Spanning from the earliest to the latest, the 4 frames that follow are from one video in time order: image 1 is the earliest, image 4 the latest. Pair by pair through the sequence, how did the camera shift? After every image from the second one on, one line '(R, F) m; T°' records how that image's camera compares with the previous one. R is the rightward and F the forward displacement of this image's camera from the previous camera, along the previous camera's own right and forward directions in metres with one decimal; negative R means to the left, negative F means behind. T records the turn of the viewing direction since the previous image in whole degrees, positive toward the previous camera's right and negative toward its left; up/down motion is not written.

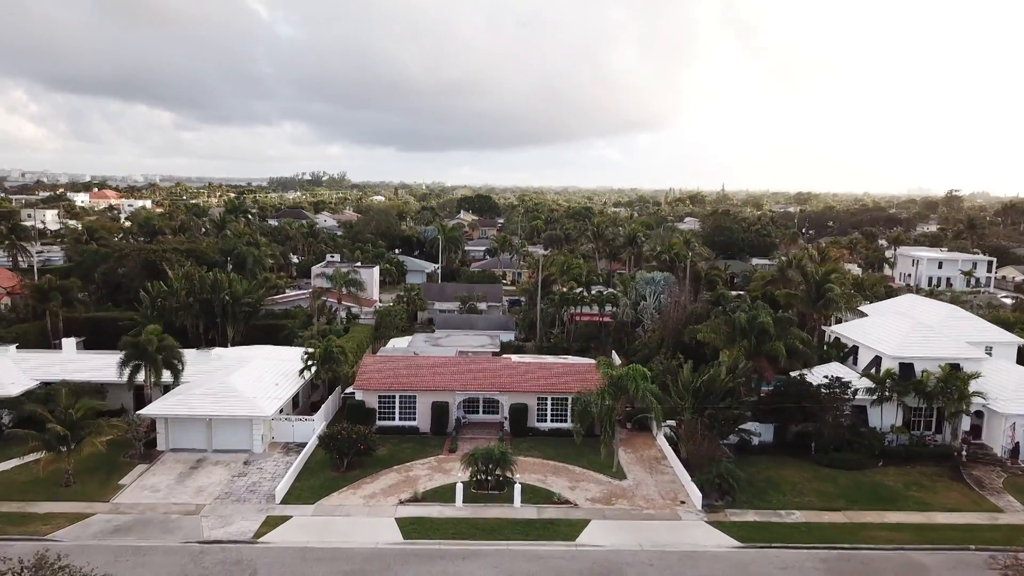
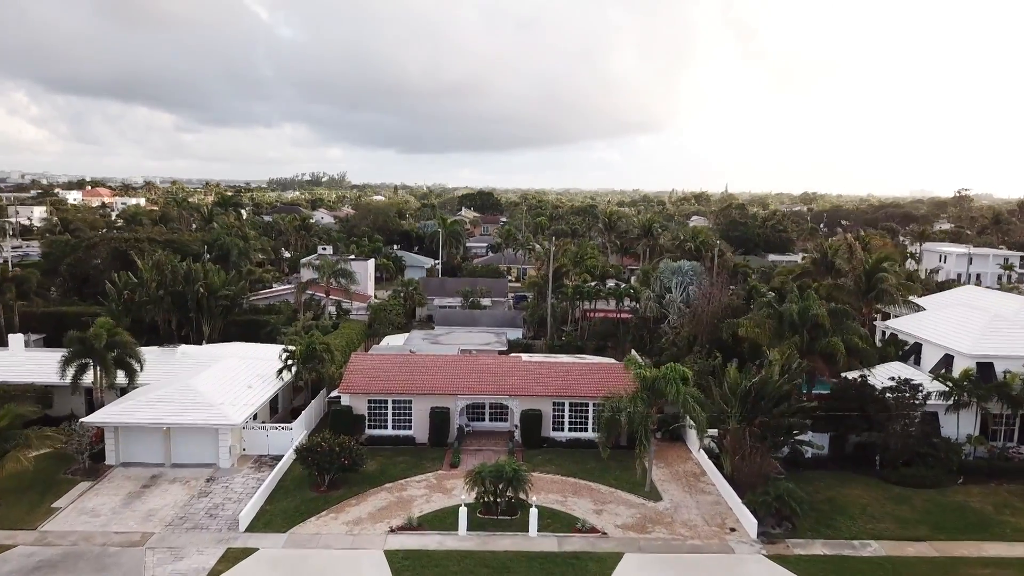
(-0.5, +5.1) m; 0°
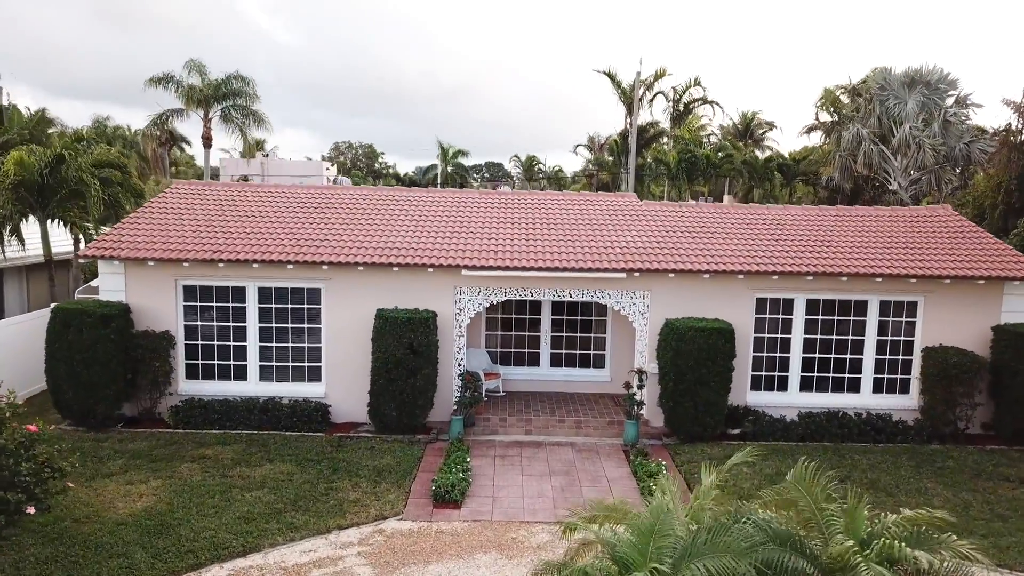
(-1.7, +21.4) m; 0°
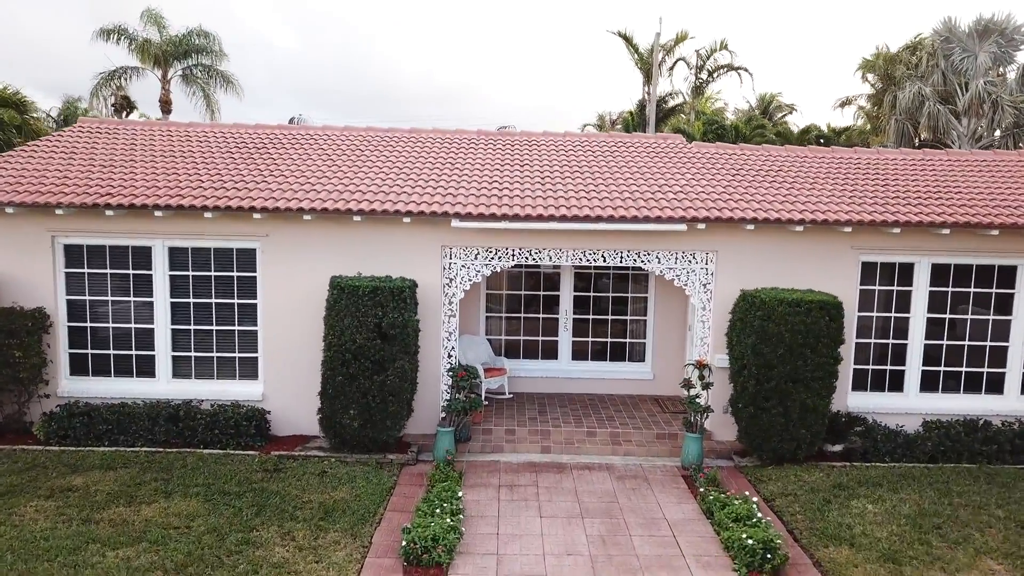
(-0.1, +2.9) m; 0°
